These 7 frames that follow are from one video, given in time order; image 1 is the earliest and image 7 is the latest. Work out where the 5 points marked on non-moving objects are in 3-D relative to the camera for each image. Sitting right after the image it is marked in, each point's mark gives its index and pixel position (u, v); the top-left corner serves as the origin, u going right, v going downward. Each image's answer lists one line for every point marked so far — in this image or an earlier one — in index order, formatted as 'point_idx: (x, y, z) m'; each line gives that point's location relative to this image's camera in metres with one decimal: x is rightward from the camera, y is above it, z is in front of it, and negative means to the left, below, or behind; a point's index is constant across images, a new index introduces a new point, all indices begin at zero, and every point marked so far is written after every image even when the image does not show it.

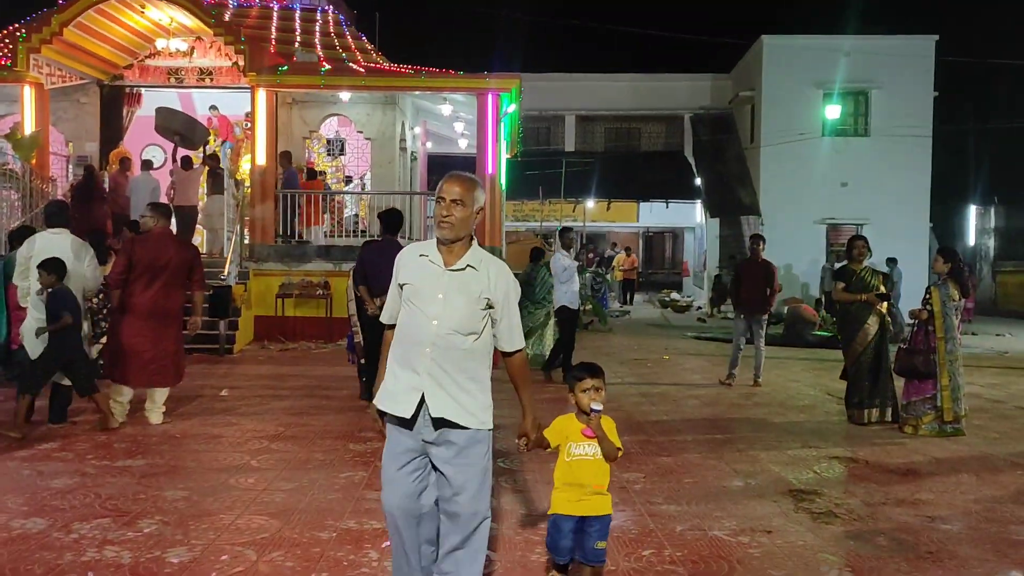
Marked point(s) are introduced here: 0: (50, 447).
0: (-2.9, -1.0, +5.3) m
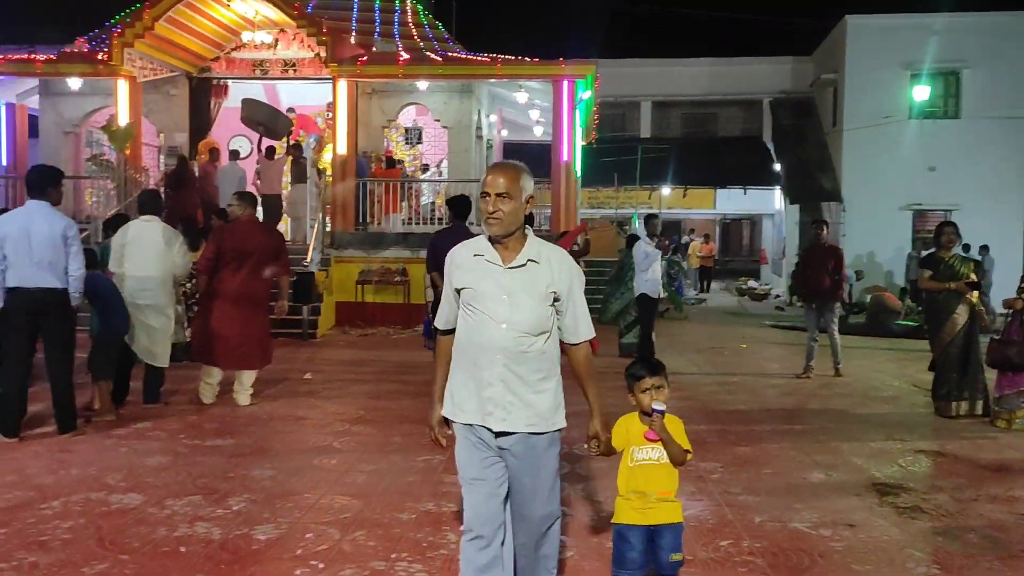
0: (-2.4, -0.9, +5.6) m
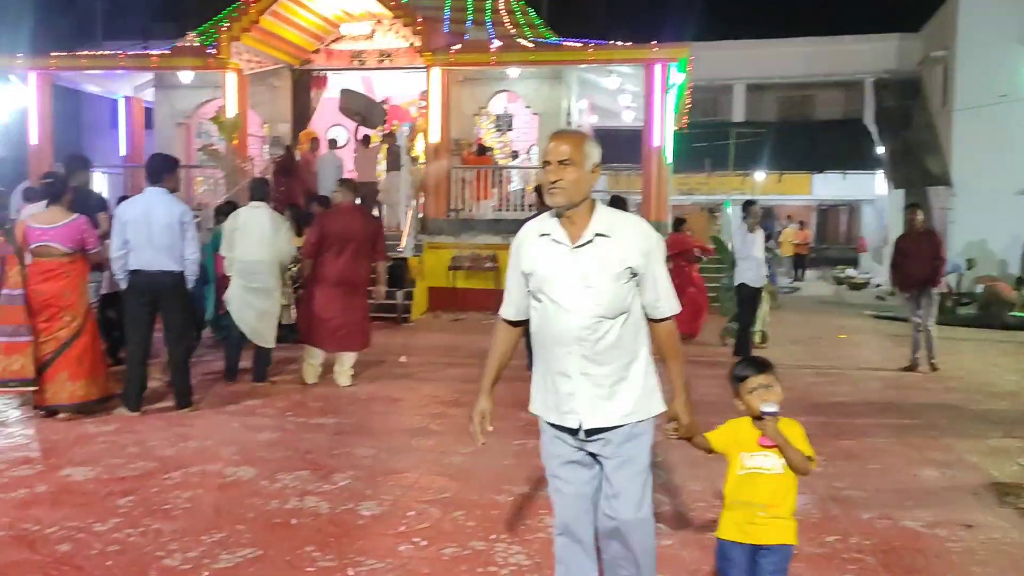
0: (-1.8, -0.8, +5.9) m
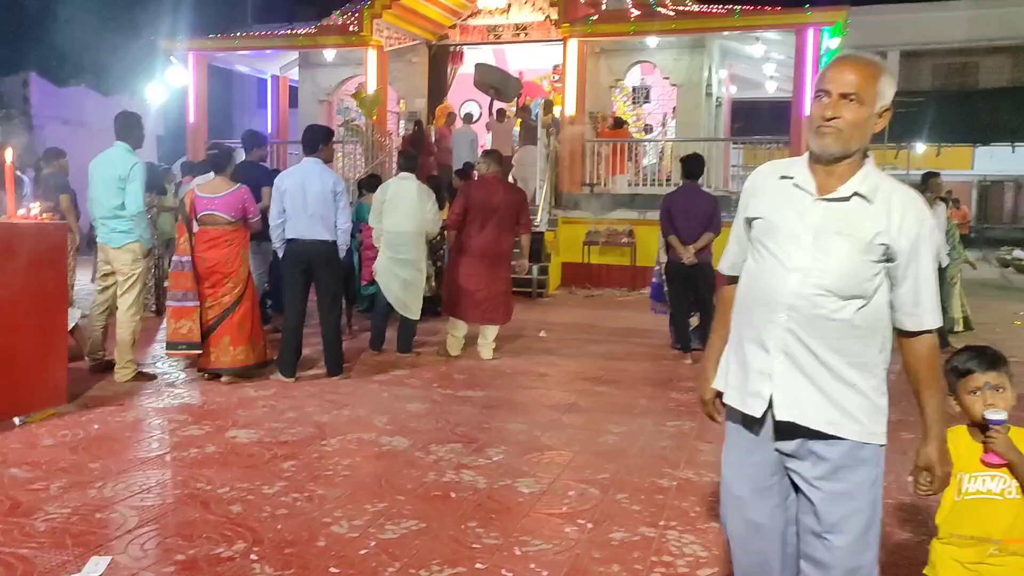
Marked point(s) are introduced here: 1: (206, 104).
0: (-0.8, -0.6, +5.9) m
1: (-5.2, +3.1, +14.2) m
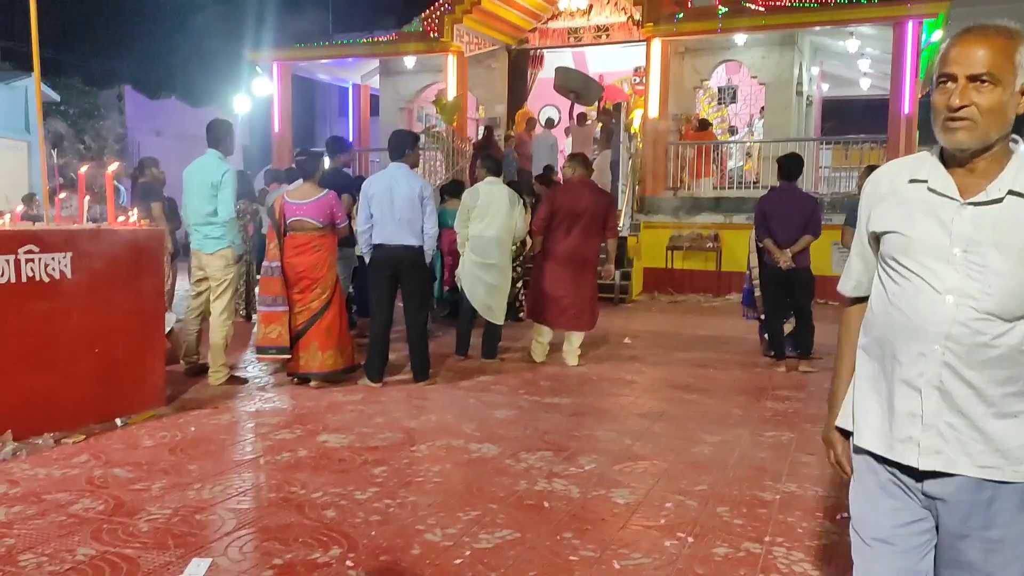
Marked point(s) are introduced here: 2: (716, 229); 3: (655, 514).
0: (-0.2, -0.6, +5.8) m
1: (-3.8, +3.0, +14.6) m
2: (+2.9, +0.8, +12.0) m
3: (+0.6, -0.9, +3.4) m
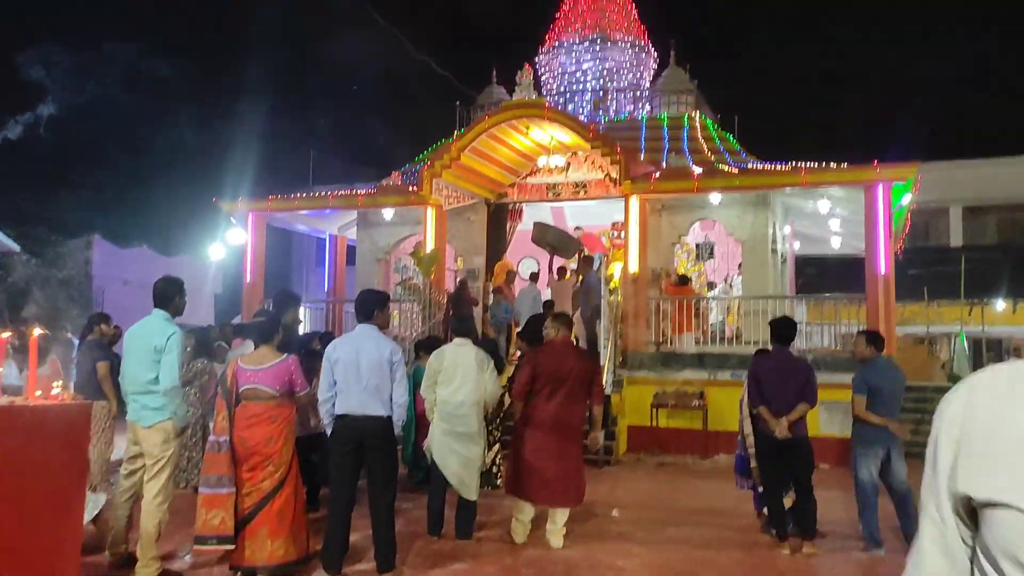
0: (-0.3, -1.7, +5.1) m
1: (-4.2, +0.4, +14.3) m
2: (+2.6, -1.3, +11.6) m
3: (+0.5, -1.6, +2.8) m
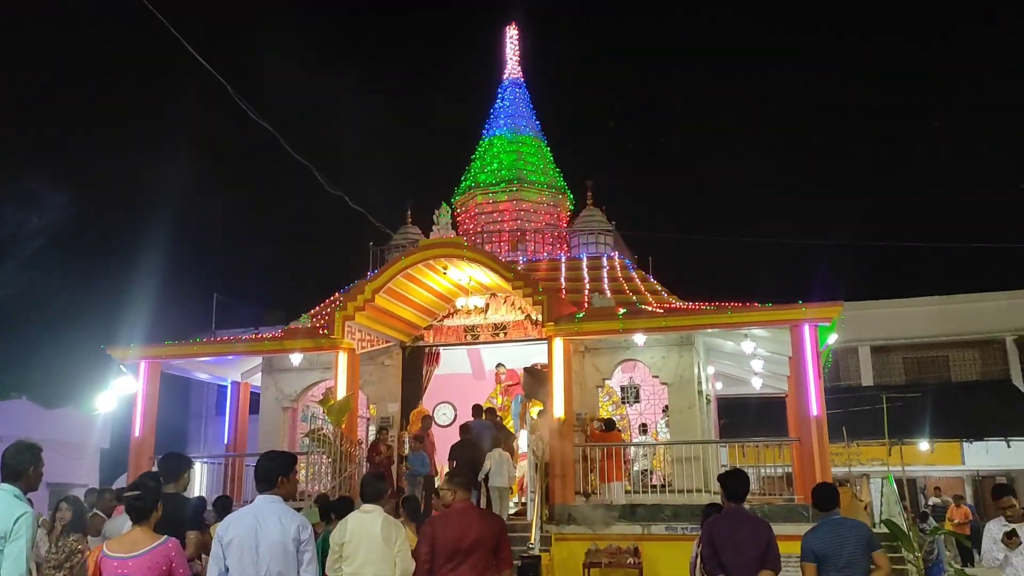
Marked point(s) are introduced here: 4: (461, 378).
0: (-0.7, -2.5, +4.1) m
1: (-5.5, -2.0, +13.0) m
2: (+1.5, -3.2, +10.8) m
3: (+0.4, -2.0, +1.9) m
4: (-1.0, -1.7, +16.3) m
